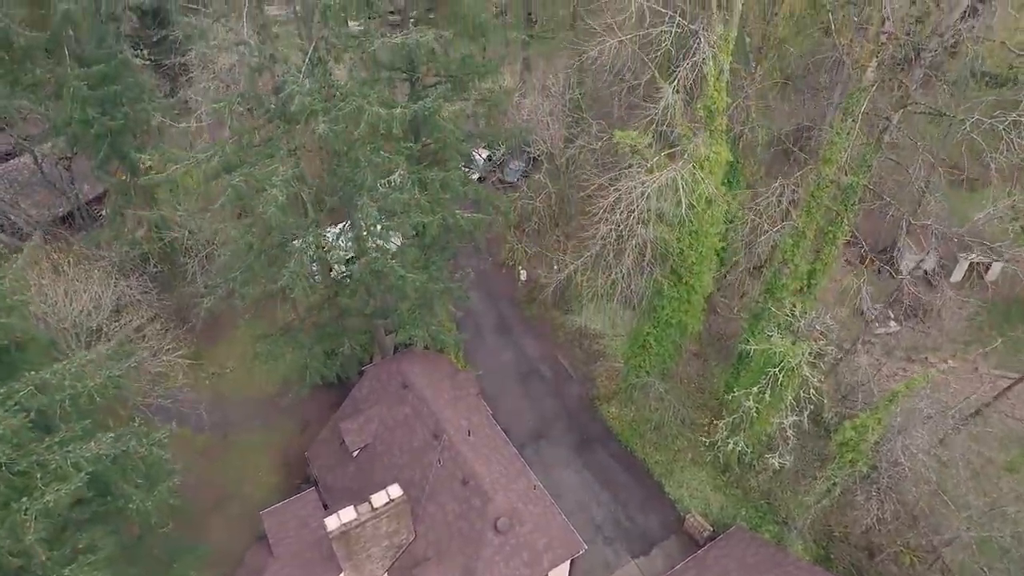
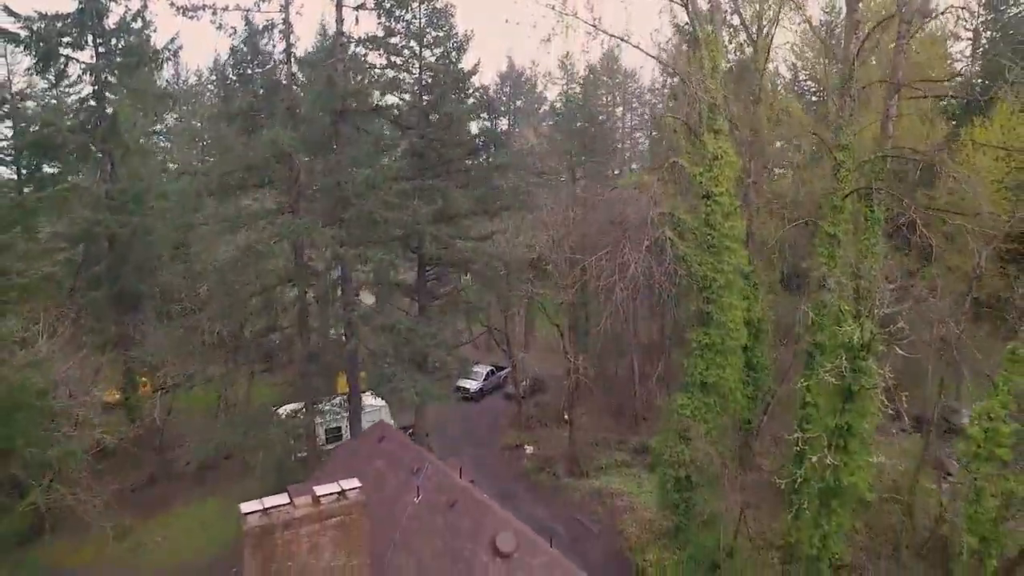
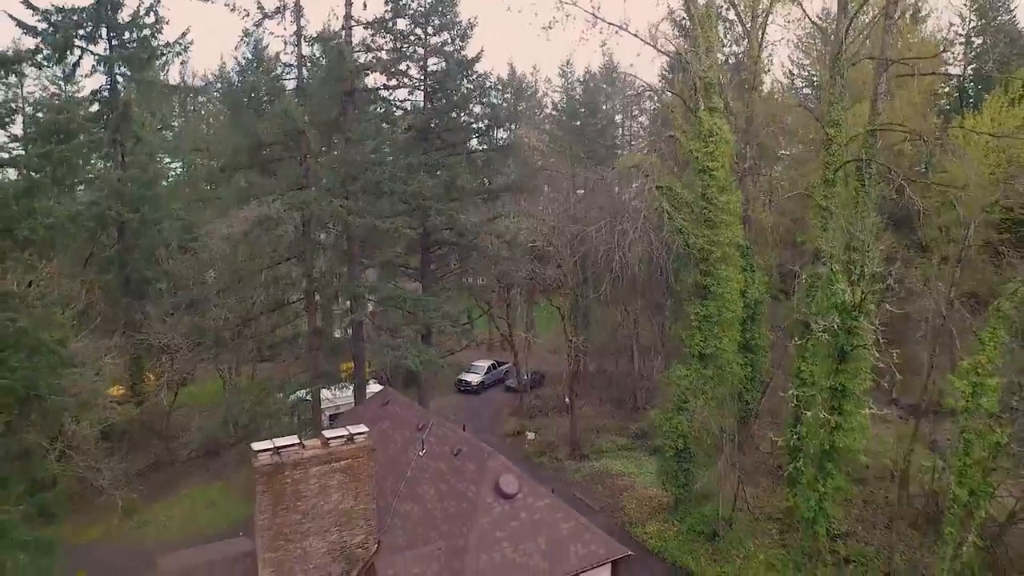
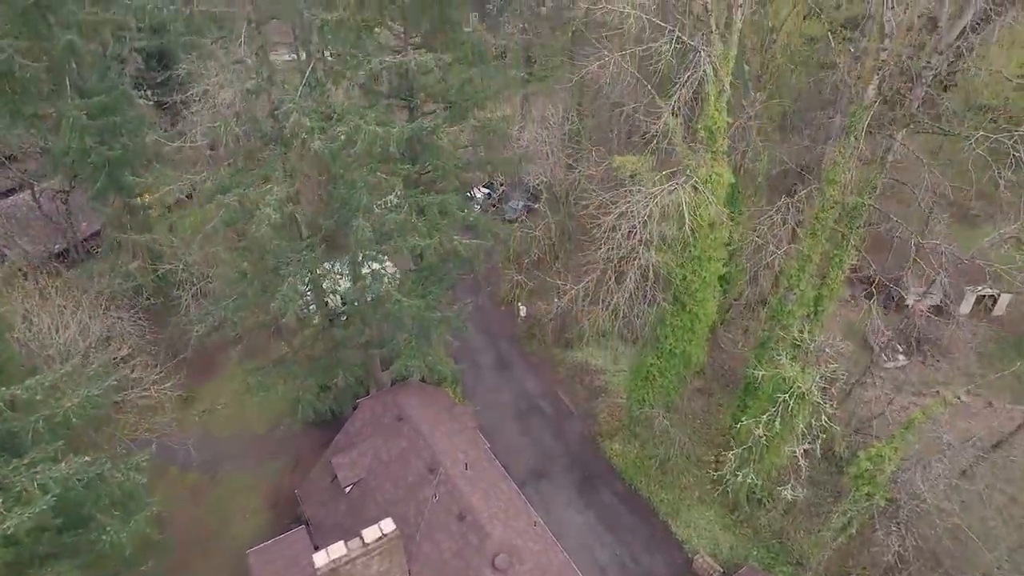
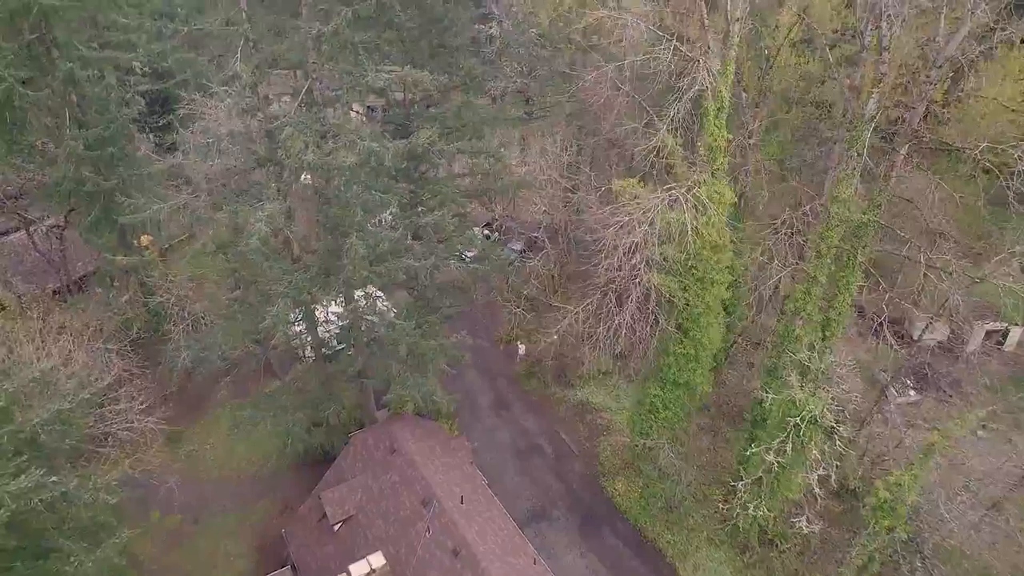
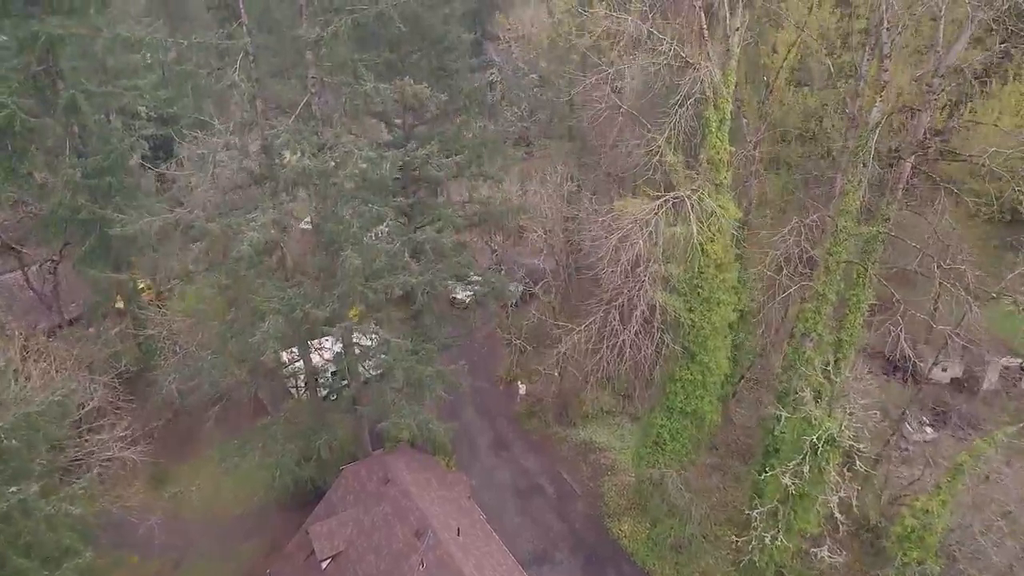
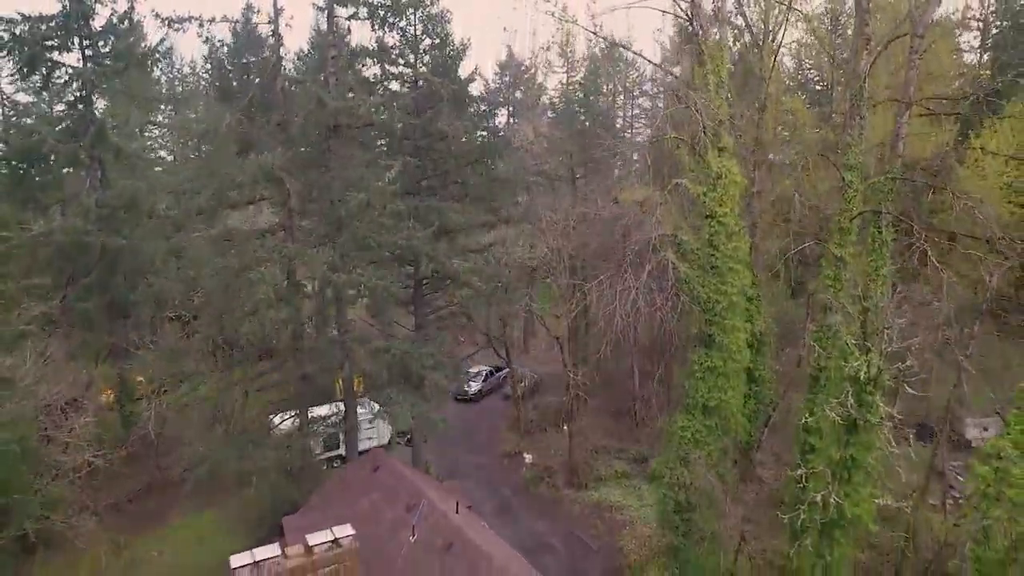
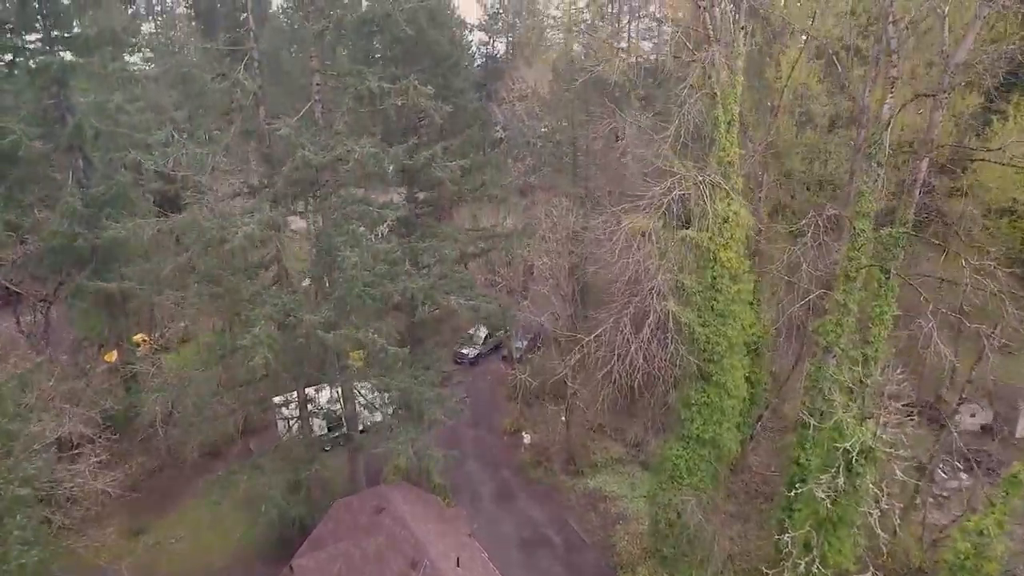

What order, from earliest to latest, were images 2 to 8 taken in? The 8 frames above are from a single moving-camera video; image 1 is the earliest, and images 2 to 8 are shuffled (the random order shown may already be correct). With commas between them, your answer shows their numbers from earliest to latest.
4, 5, 6, 8, 7, 2, 3
